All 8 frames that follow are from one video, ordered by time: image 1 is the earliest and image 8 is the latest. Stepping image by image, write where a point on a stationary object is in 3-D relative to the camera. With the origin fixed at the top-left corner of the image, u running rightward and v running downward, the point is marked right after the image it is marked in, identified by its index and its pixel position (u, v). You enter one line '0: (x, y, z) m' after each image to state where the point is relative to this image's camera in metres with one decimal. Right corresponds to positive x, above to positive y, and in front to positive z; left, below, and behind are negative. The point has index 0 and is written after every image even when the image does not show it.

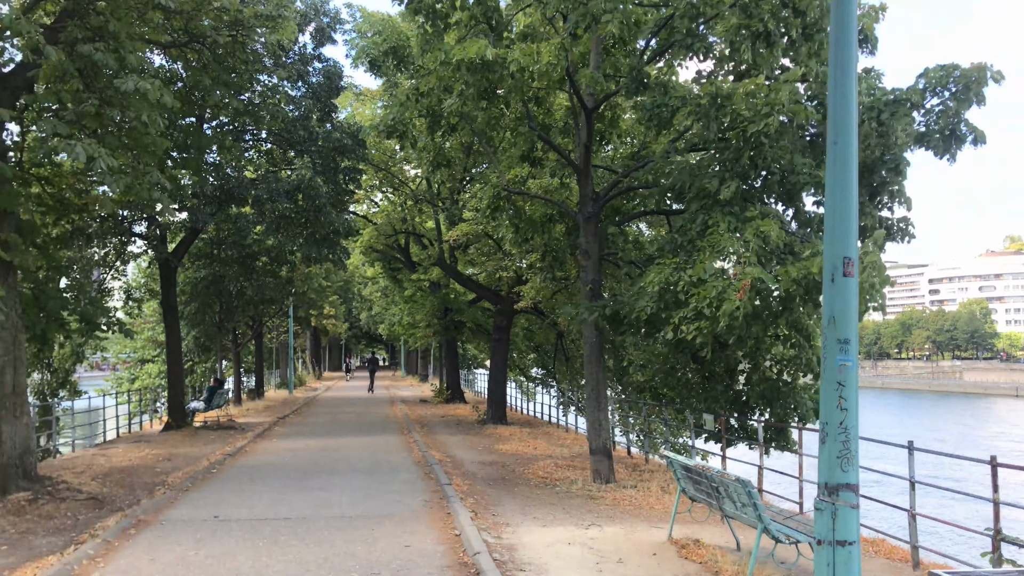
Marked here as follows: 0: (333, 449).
0: (-2.5, -2.3, +12.8) m
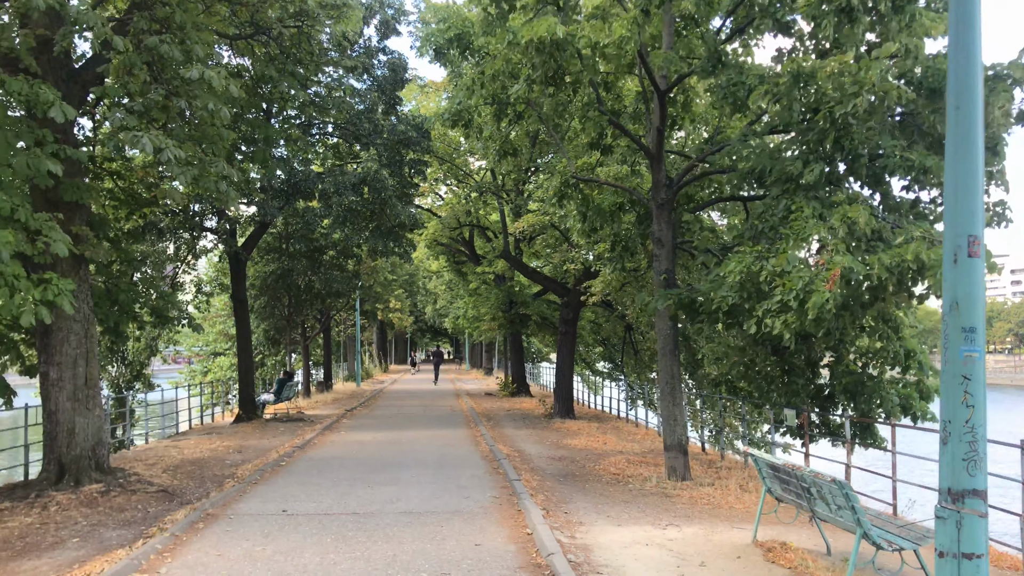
0: (-1.5, -2.2, +12.7) m
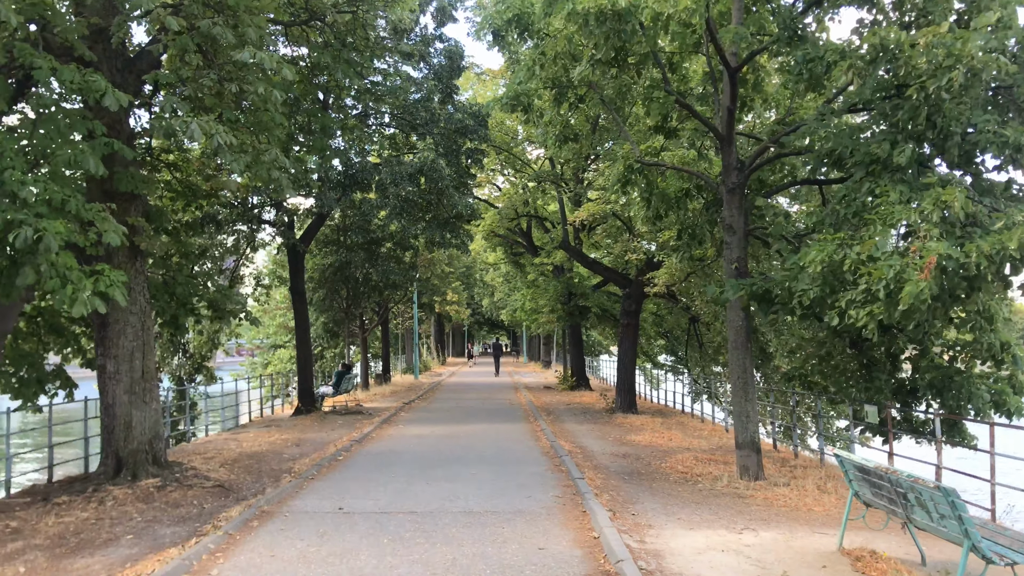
0: (-0.7, -2.1, +12.4) m
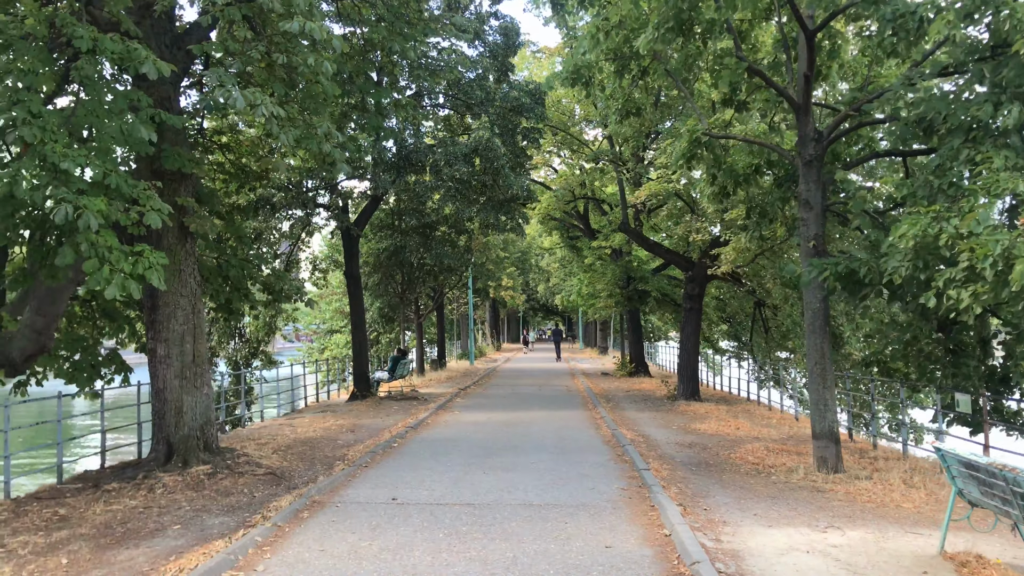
0: (+0.1, -1.8, +12.0) m
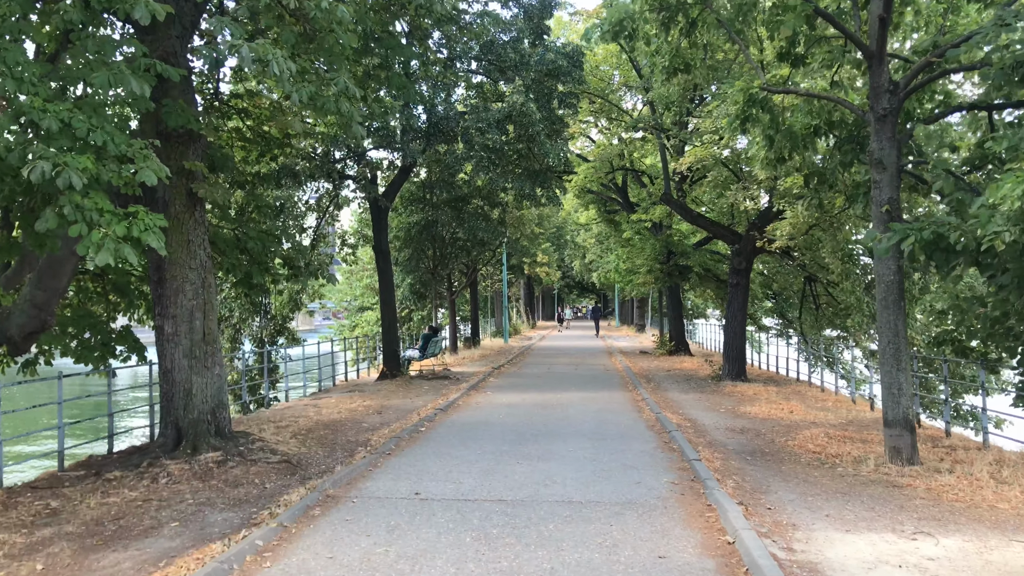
0: (+0.6, -1.5, +11.3) m
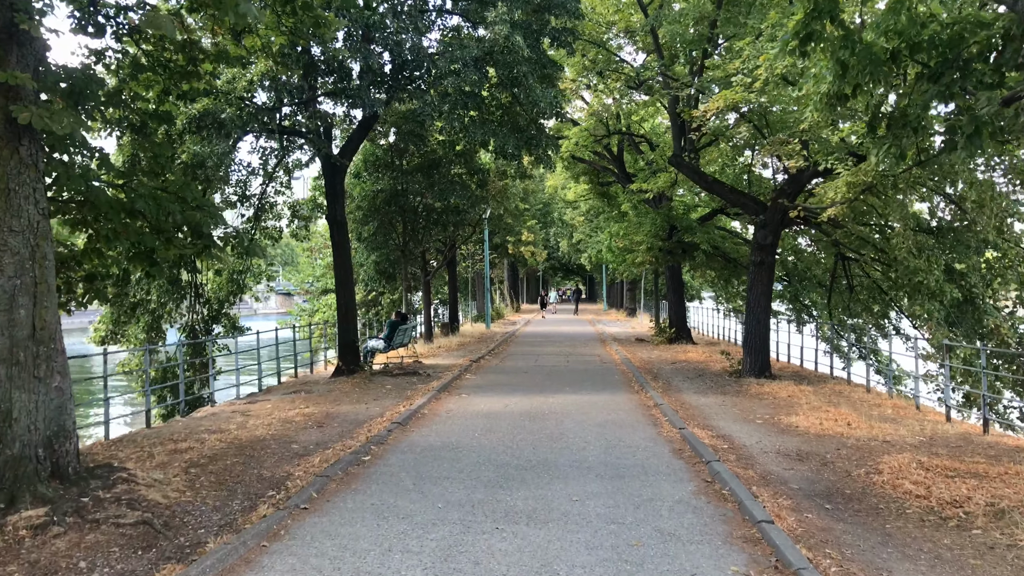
0: (+0.4, -1.3, +8.9) m
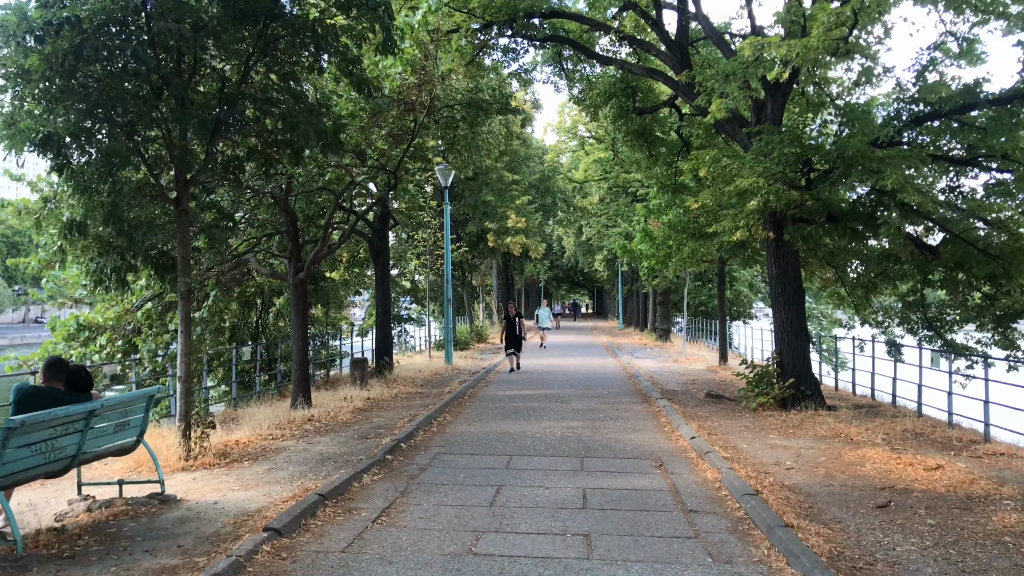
0: (-1.0, -0.8, +3.9) m
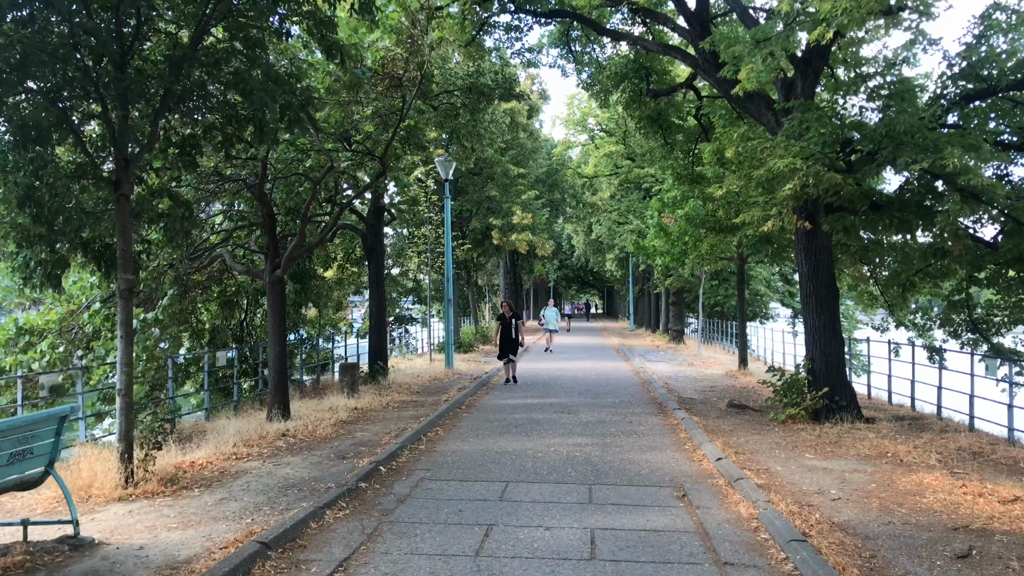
0: (-1.0, -0.8, +2.9) m
